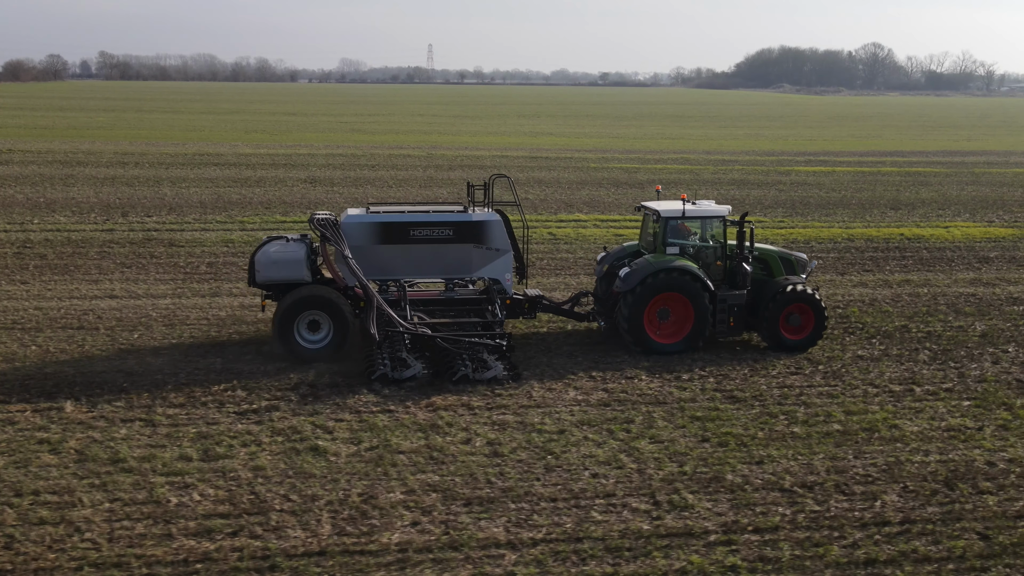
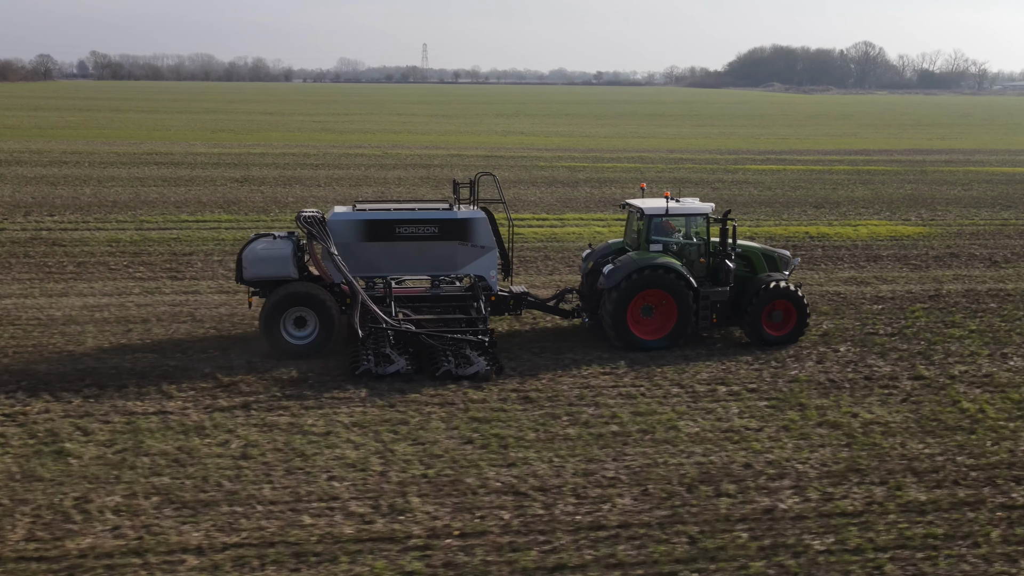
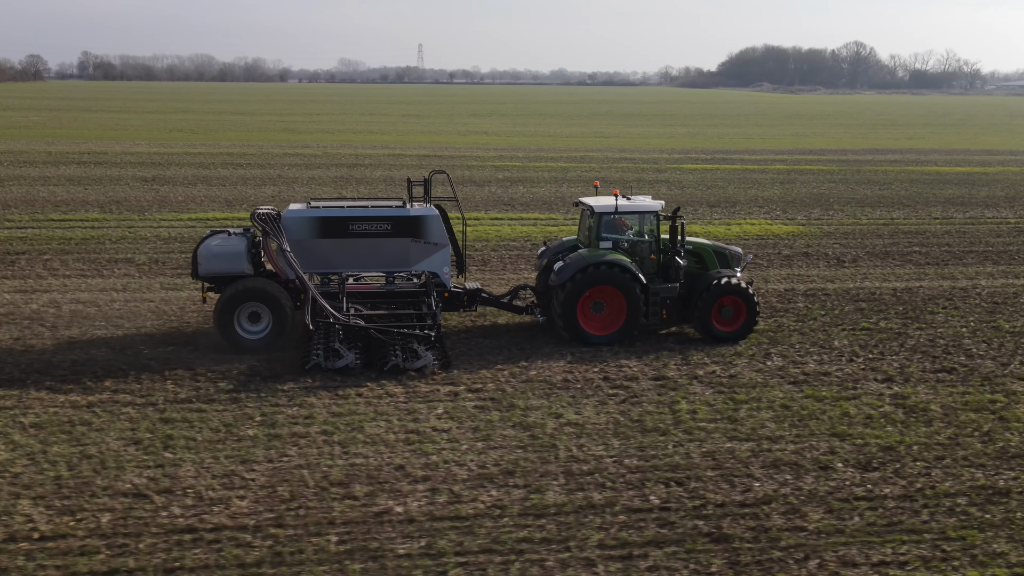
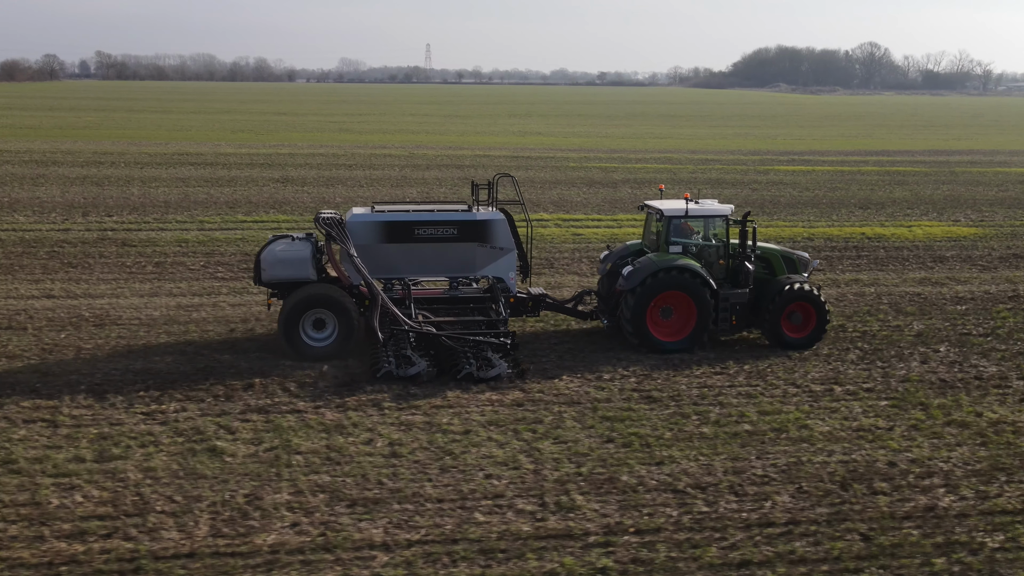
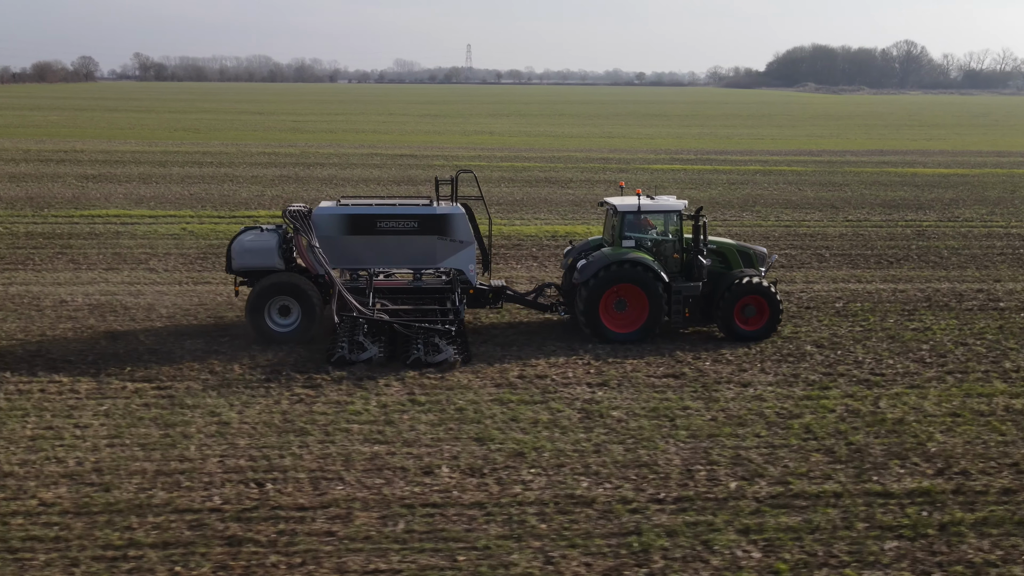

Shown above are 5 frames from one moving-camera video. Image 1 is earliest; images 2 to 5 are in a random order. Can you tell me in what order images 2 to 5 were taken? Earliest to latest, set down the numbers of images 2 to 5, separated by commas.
4, 2, 3, 5
